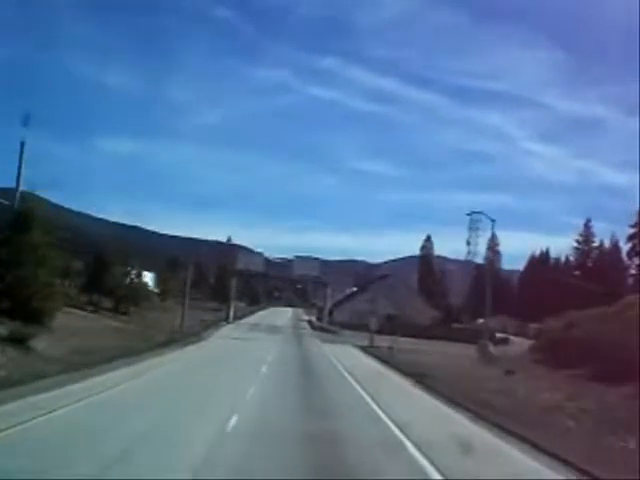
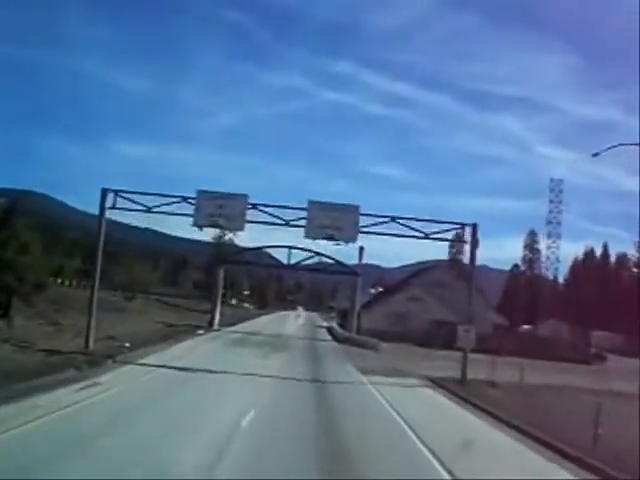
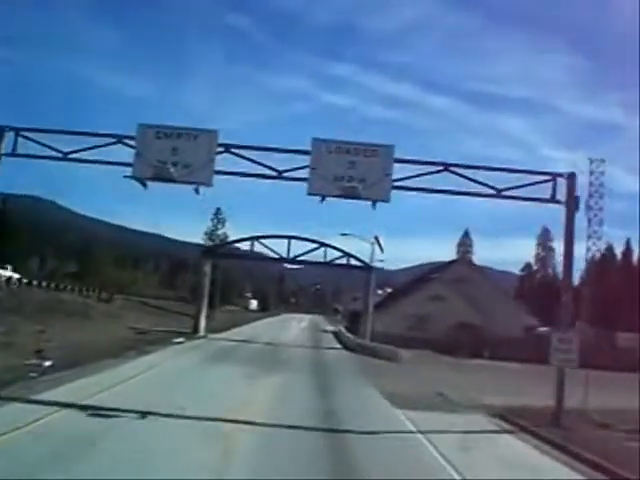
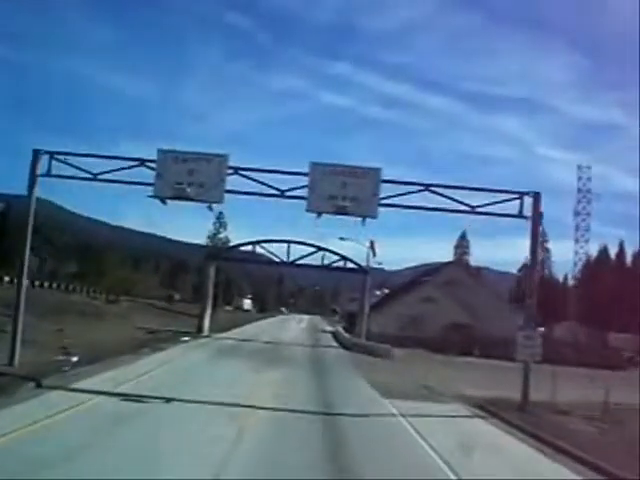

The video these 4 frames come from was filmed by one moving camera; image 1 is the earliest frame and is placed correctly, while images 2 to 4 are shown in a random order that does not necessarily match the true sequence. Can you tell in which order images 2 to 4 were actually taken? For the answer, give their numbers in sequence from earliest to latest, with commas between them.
2, 4, 3
